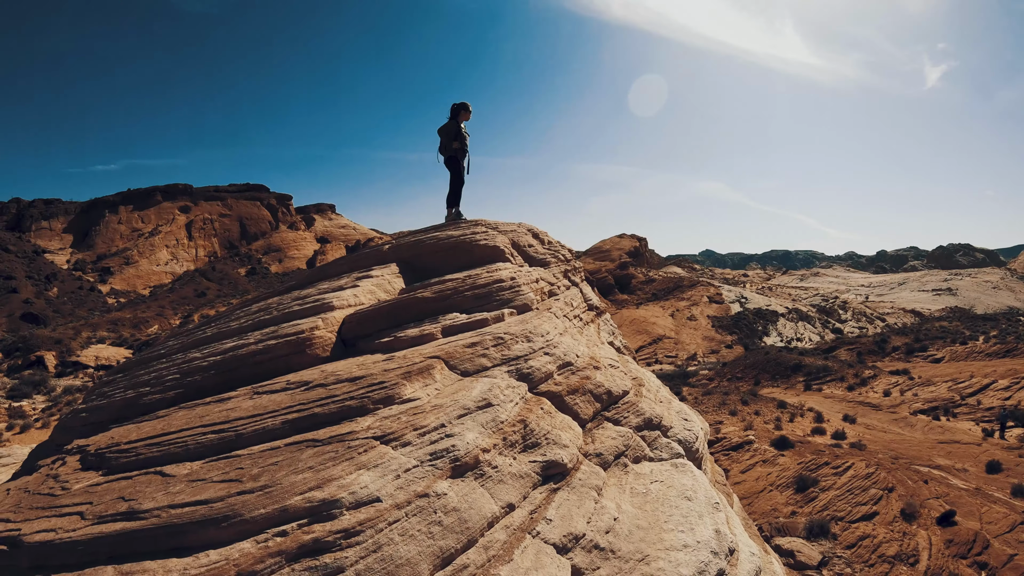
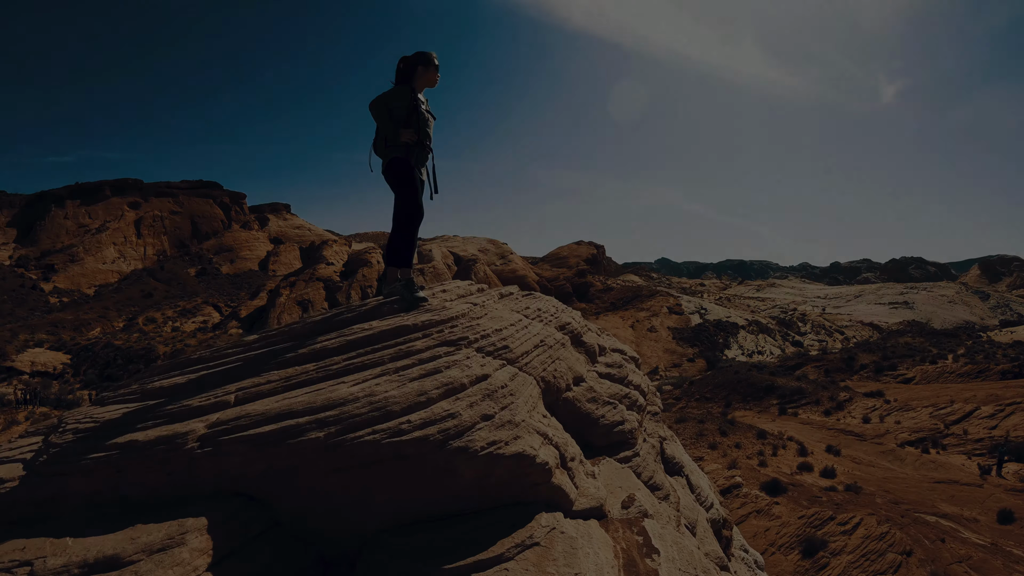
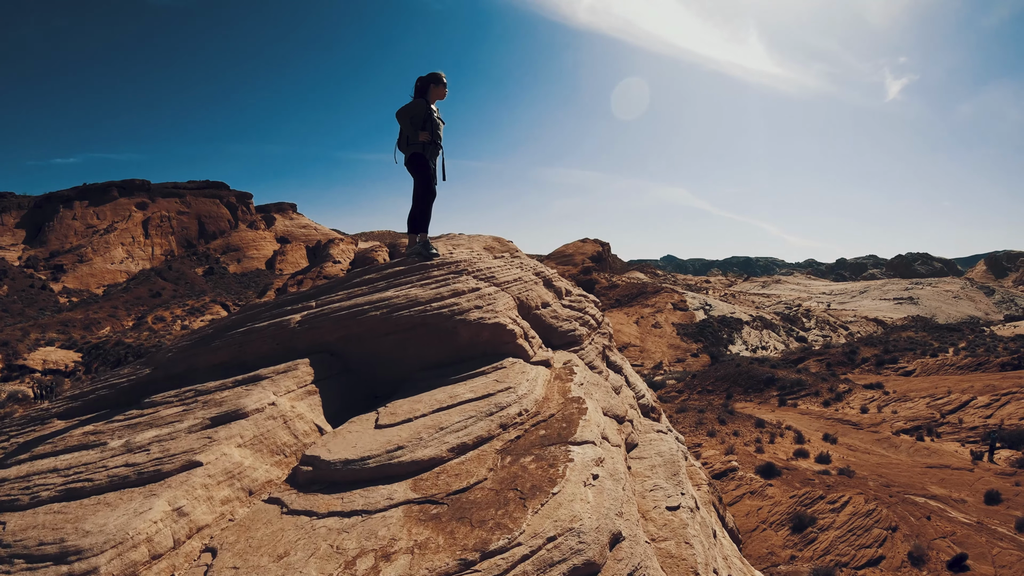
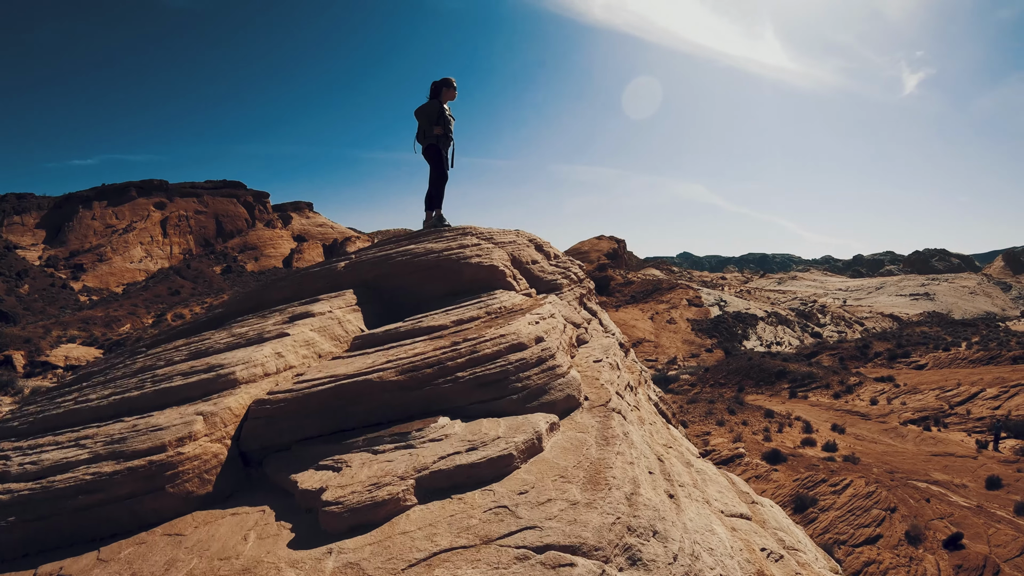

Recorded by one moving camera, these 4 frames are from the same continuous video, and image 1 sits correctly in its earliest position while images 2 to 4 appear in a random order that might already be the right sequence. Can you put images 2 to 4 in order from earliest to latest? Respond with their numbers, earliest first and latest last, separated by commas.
4, 3, 2
